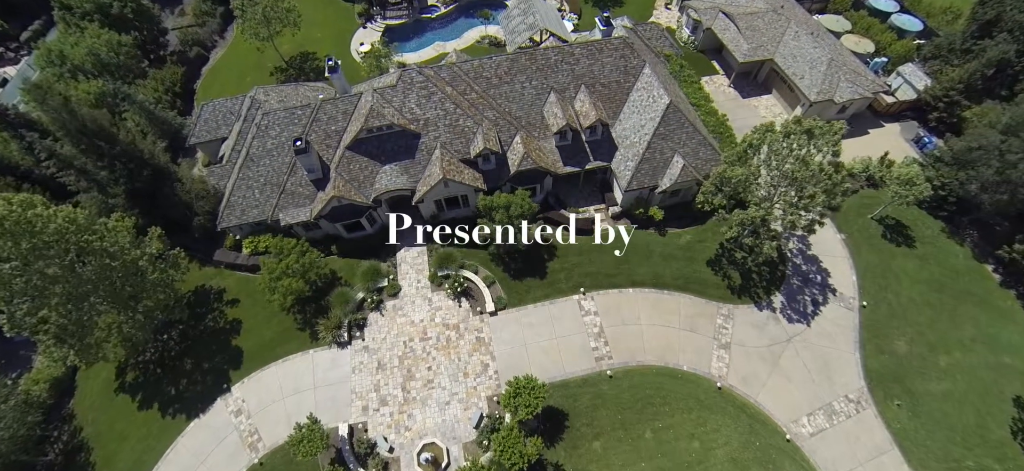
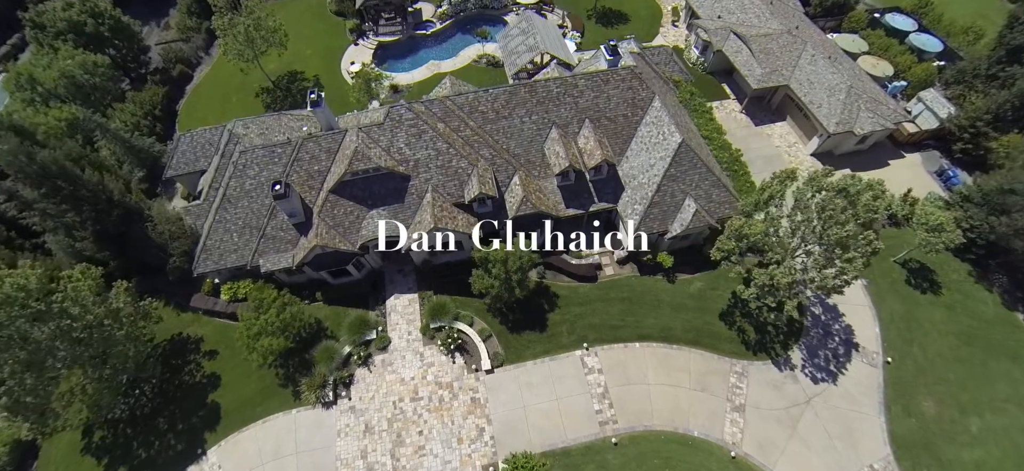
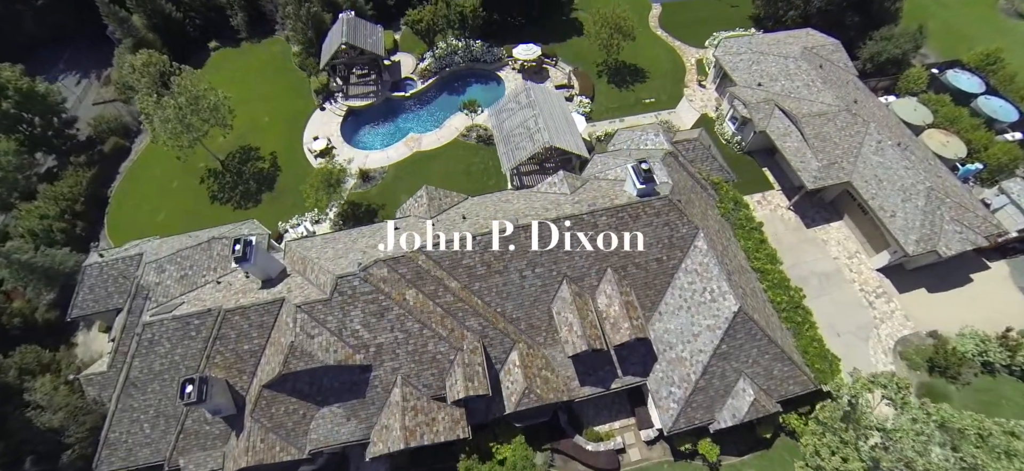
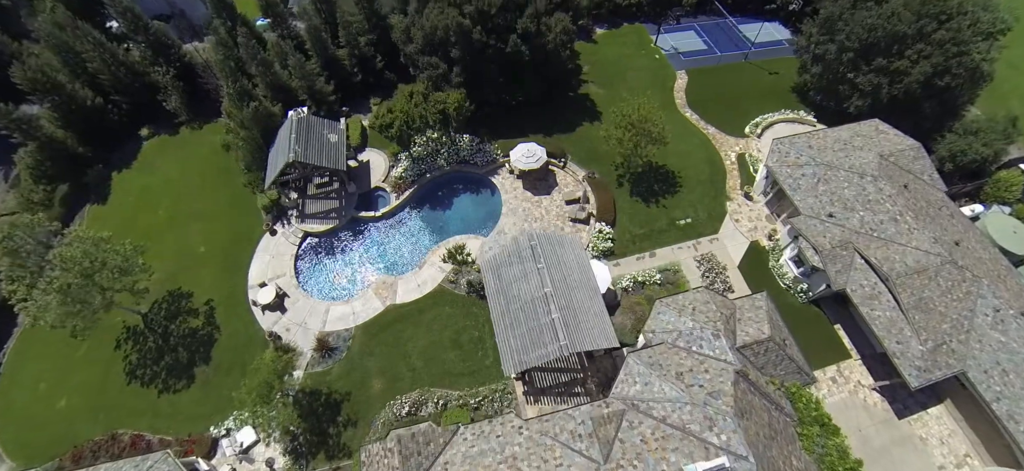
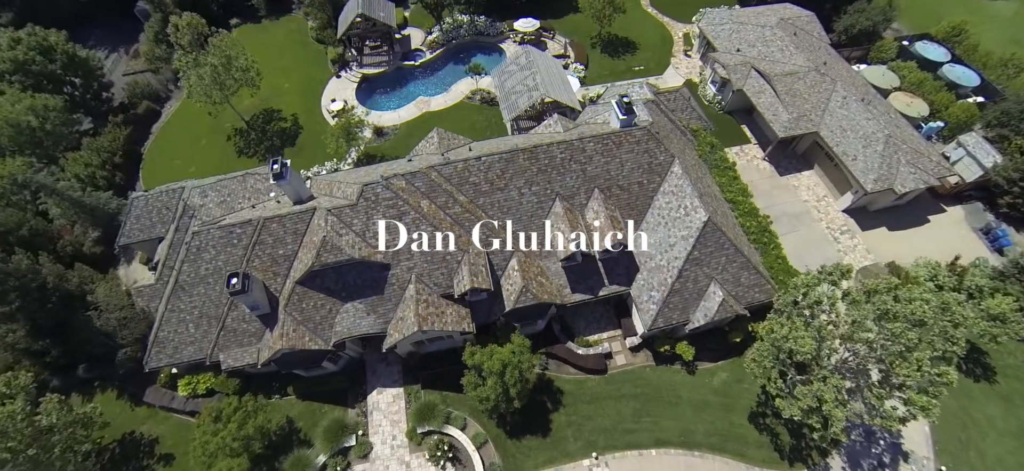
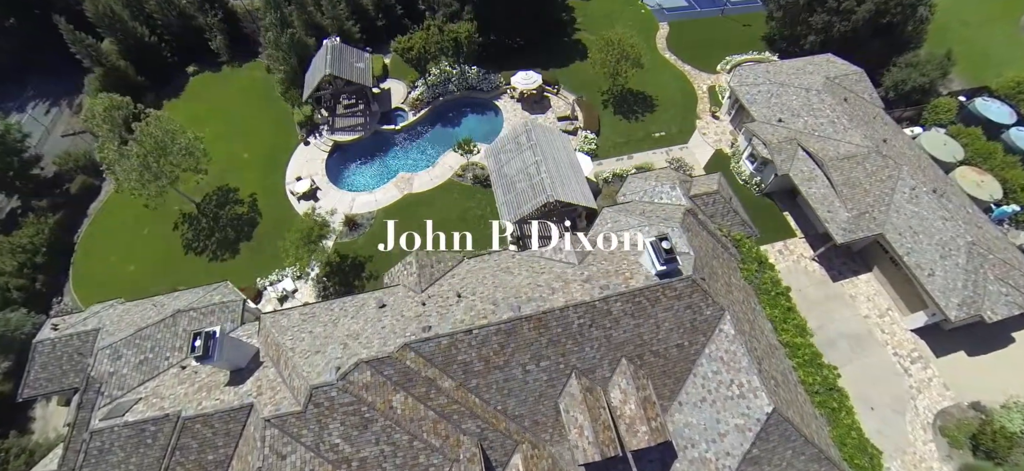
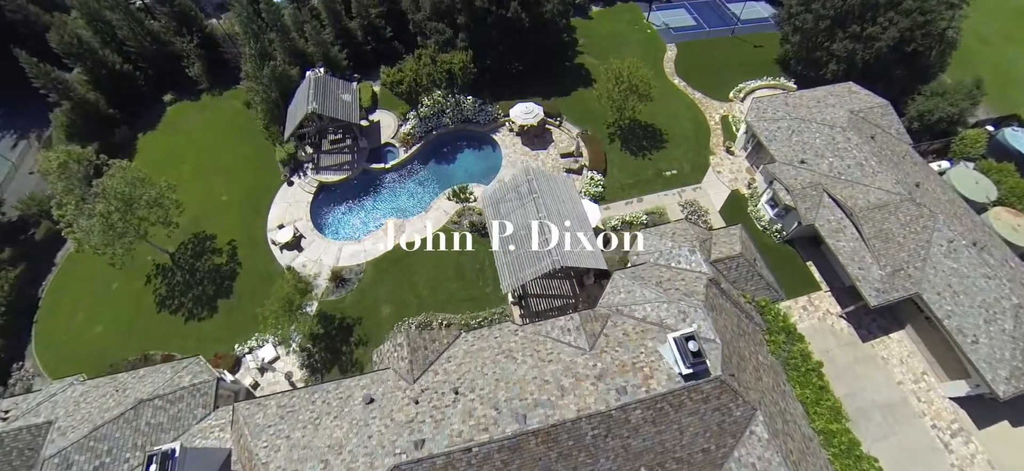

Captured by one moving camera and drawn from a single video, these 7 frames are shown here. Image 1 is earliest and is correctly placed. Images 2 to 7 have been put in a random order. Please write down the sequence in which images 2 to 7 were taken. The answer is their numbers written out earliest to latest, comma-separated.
2, 5, 3, 6, 7, 4
